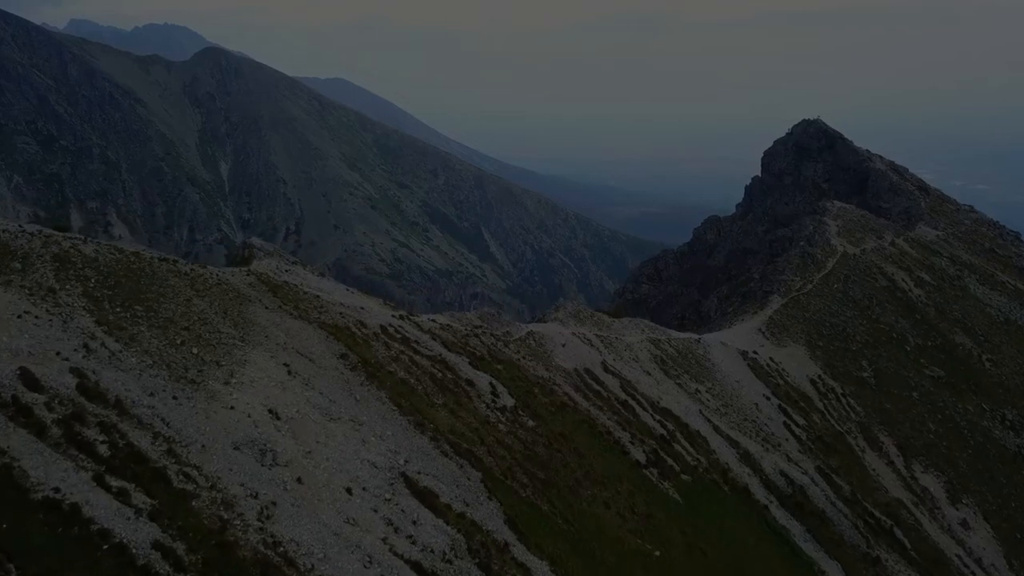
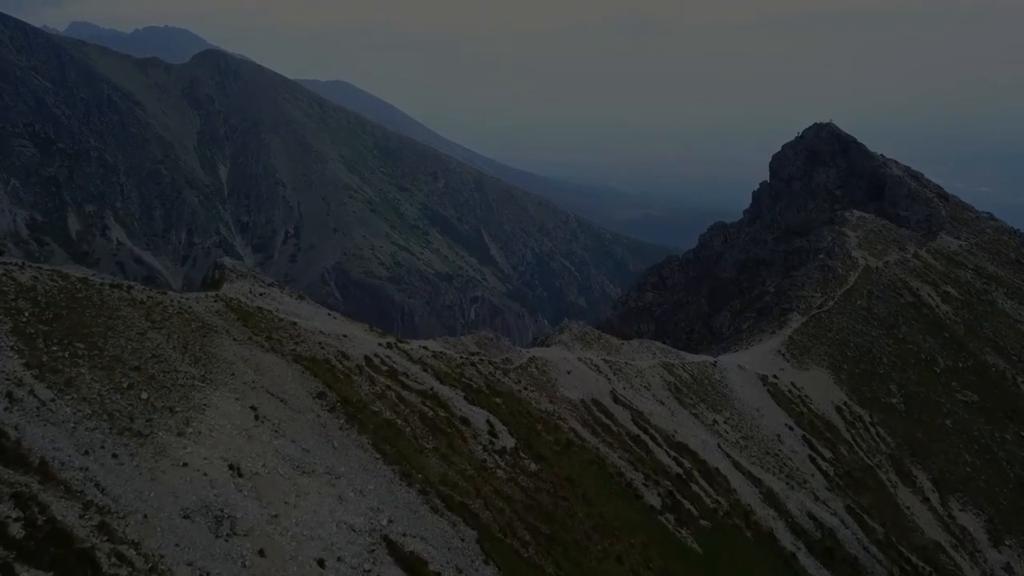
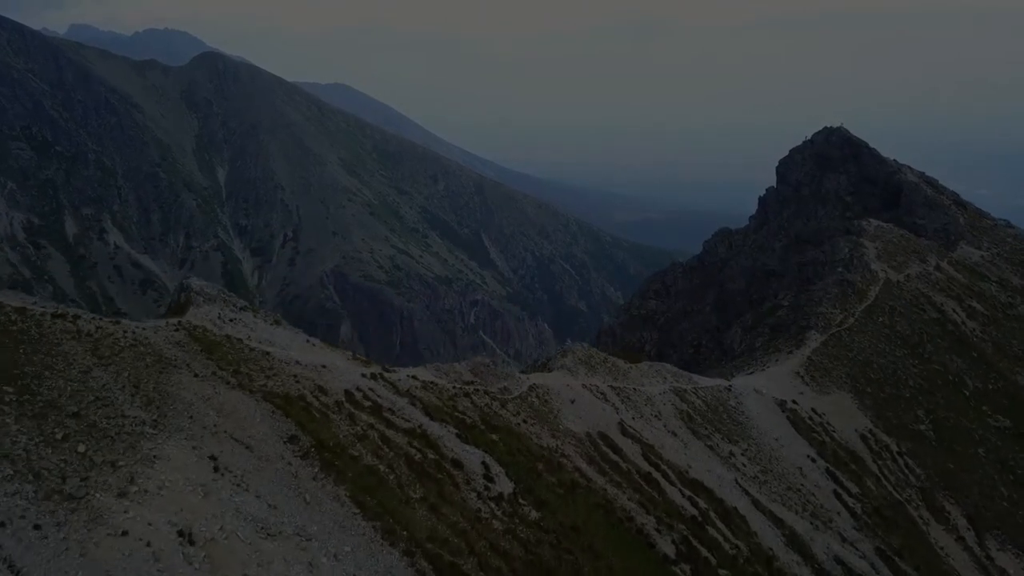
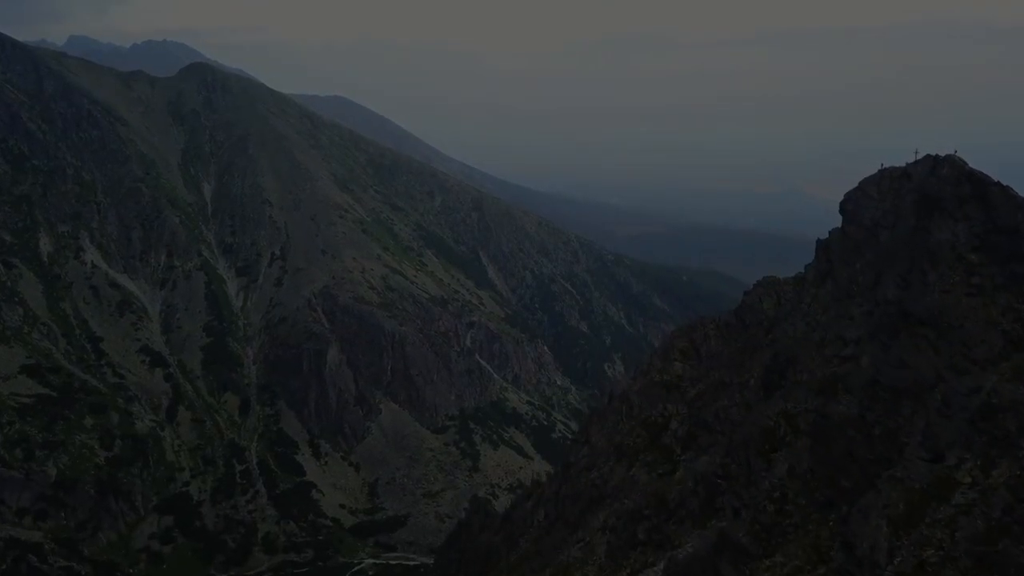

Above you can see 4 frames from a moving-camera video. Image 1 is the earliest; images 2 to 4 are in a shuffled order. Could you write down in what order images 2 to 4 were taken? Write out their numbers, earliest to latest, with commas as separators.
2, 3, 4
